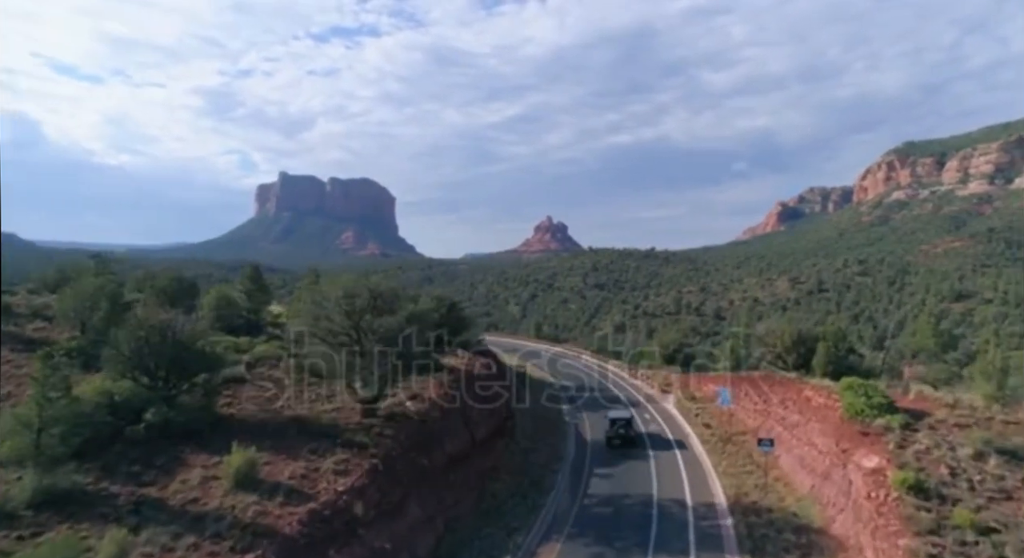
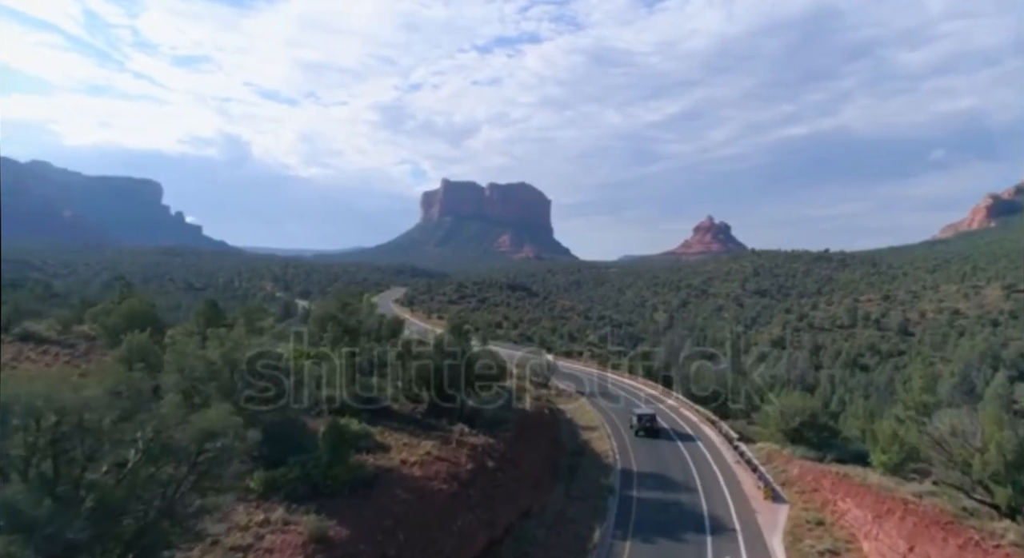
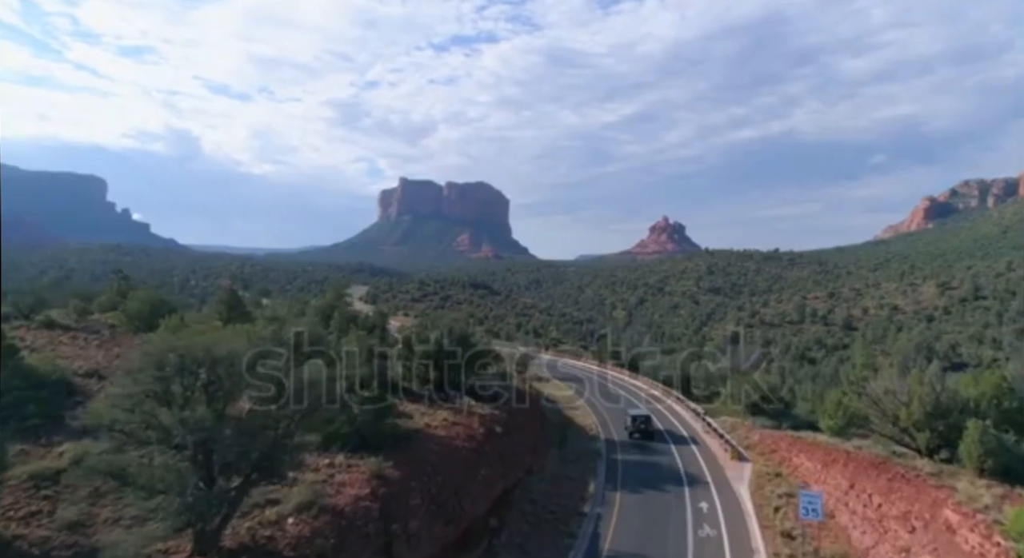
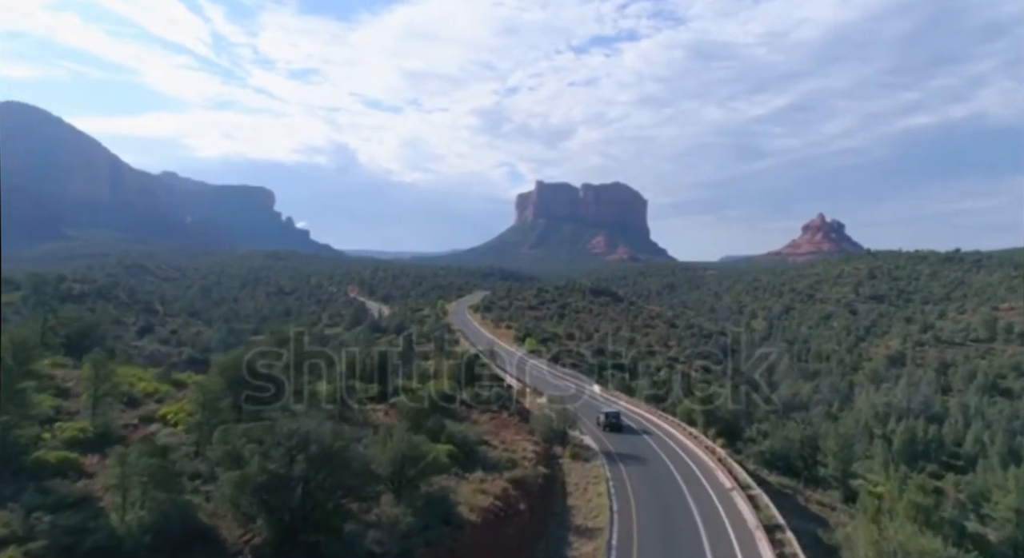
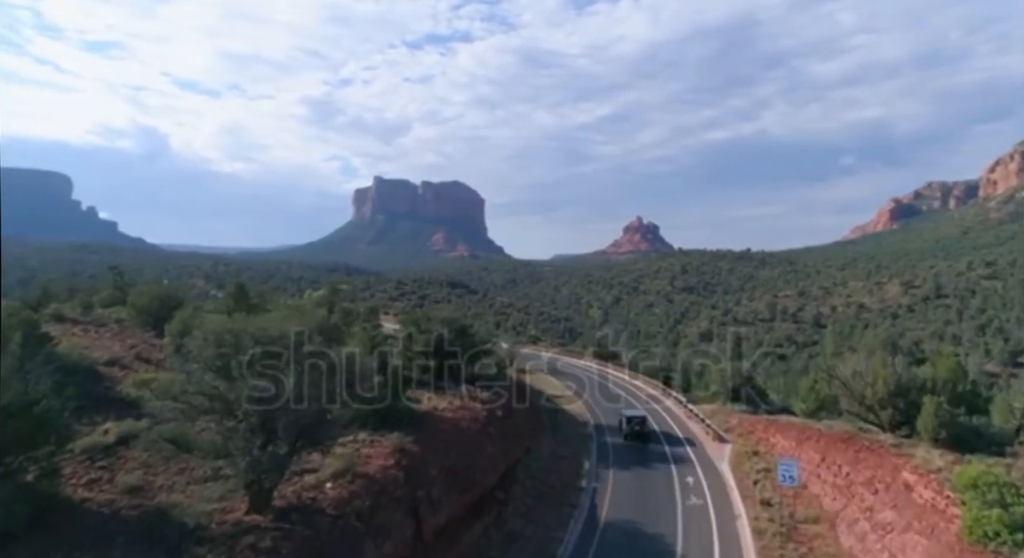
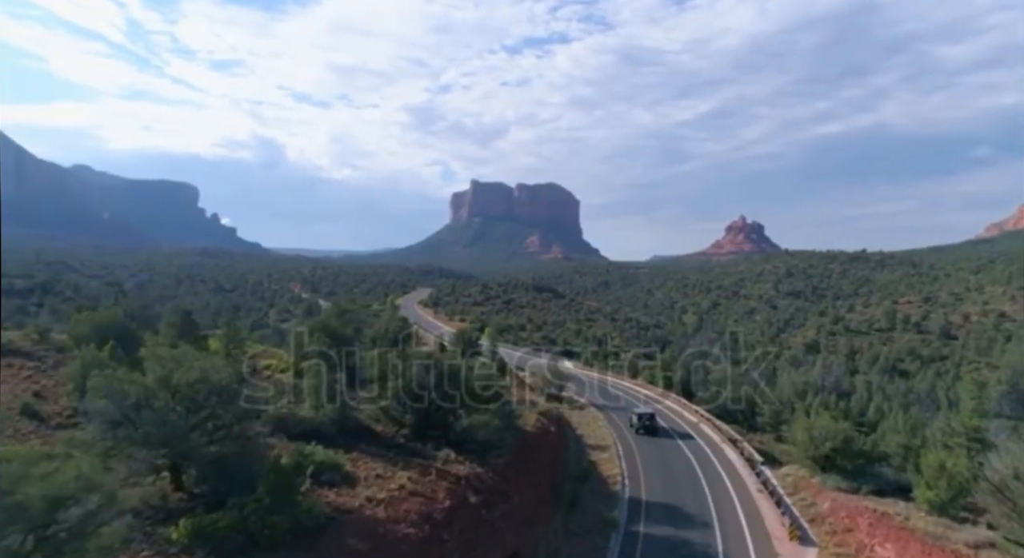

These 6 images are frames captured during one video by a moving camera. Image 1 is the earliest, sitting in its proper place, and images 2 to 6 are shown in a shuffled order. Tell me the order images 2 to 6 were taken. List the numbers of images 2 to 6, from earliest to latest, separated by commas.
5, 3, 2, 6, 4
